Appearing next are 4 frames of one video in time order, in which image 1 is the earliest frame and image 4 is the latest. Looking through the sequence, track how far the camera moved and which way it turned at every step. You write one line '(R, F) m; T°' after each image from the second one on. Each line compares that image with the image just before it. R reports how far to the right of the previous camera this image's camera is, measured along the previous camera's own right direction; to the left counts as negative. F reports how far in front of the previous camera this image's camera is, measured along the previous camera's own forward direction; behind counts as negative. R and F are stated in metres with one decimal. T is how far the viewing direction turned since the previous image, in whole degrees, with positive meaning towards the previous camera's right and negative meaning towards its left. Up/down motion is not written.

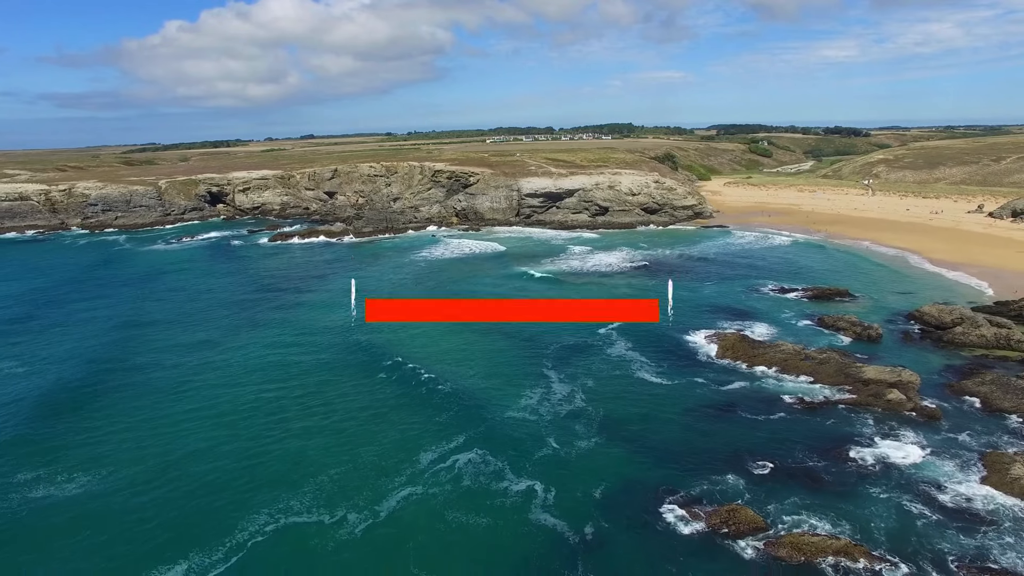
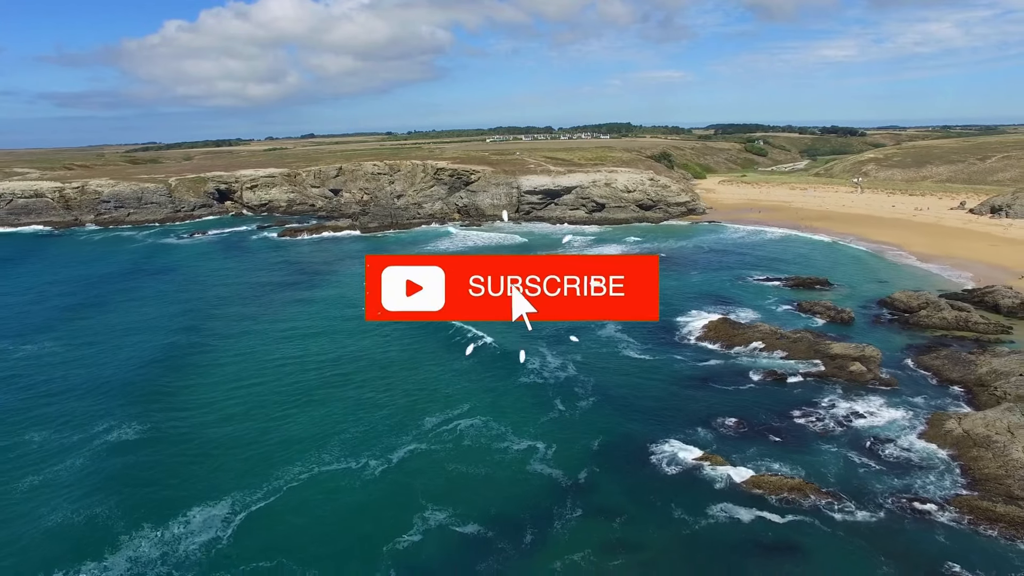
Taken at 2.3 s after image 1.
(-0.1, -2.8) m; 0°
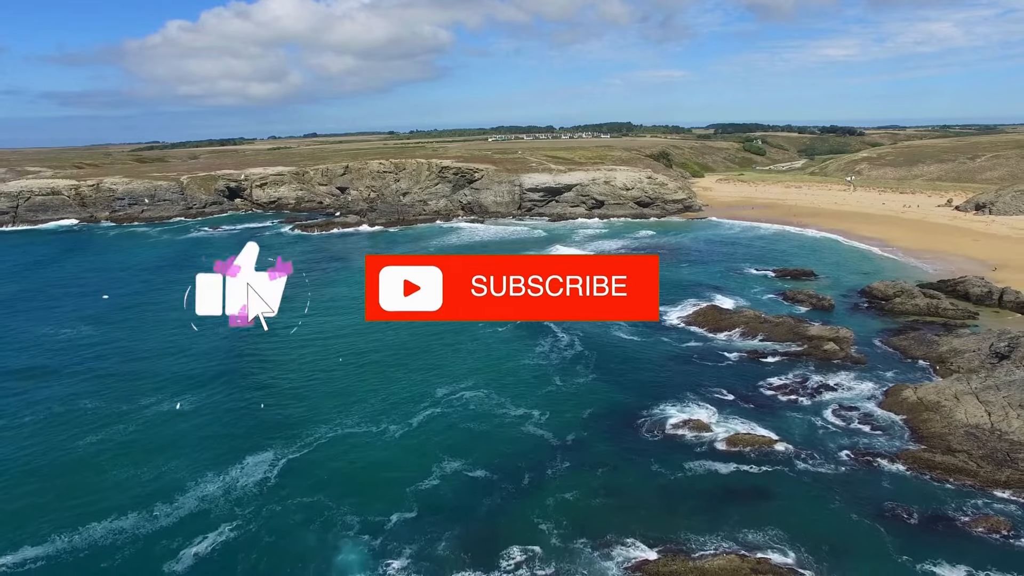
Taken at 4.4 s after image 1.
(-0.2, -2.7) m; 0°
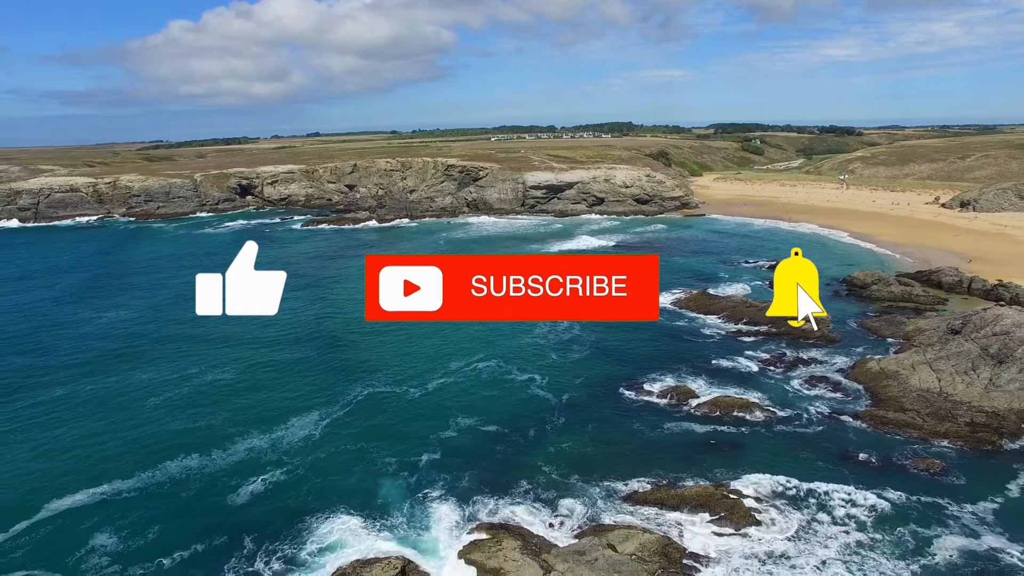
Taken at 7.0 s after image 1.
(-0.3, -3.1) m; 0°
